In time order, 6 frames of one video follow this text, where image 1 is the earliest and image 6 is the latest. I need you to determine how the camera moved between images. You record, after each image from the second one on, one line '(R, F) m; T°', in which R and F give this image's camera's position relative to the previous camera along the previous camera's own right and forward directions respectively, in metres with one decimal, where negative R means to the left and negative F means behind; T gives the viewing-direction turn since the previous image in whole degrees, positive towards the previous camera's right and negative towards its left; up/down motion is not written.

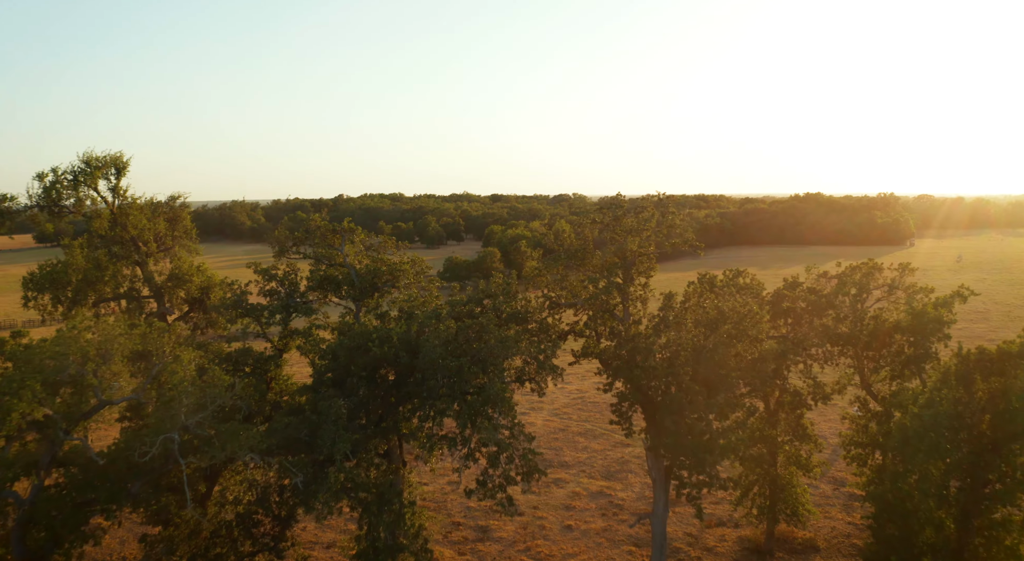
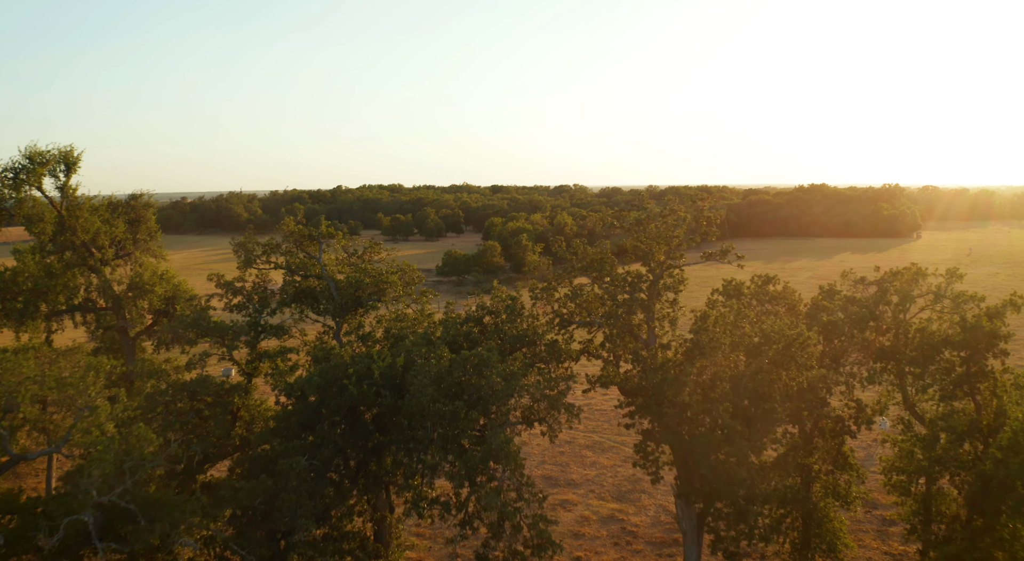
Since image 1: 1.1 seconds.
(-0.1, +2.1) m; 0°
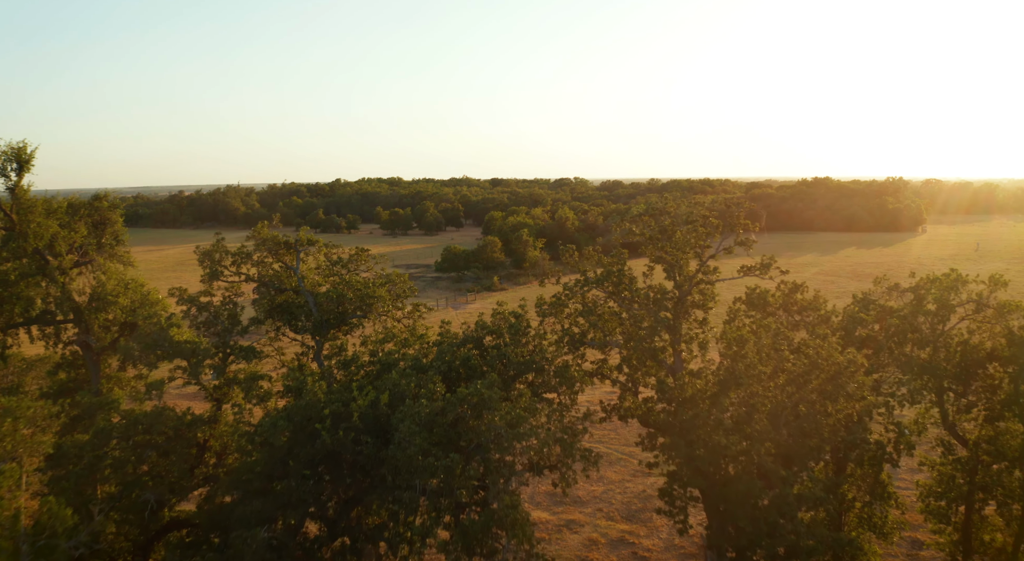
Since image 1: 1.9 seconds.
(-0.1, +1.6) m; 0°
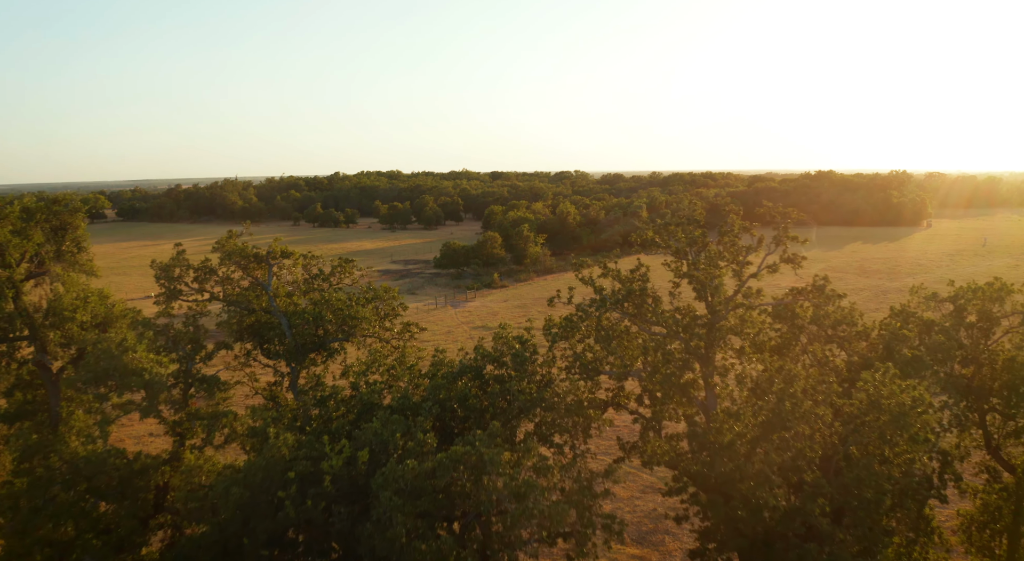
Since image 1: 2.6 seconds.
(-0.1, +1.5) m; 0°
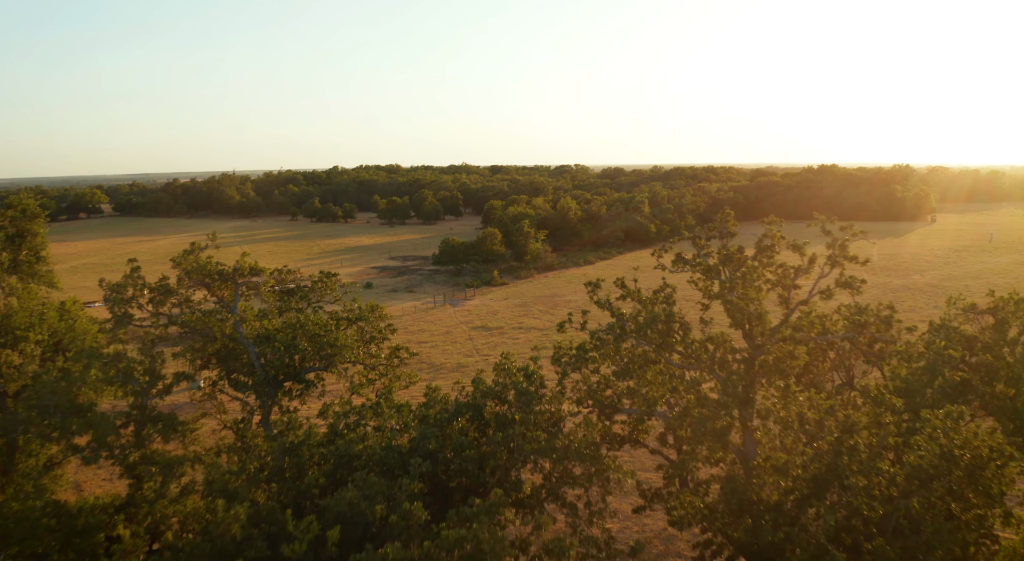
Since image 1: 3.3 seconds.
(-0.1, +1.3) m; 0°
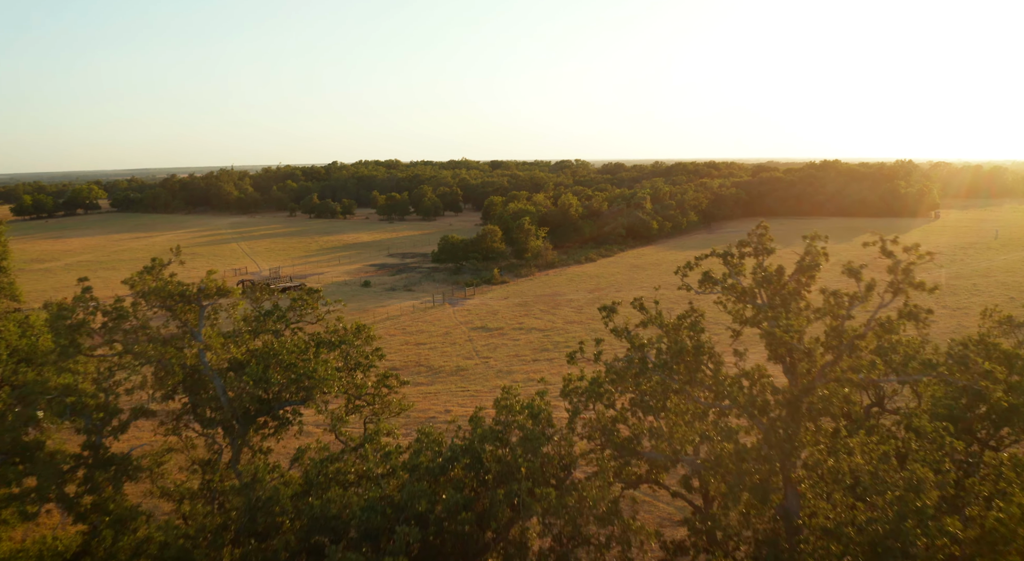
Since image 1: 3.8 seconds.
(0.0, +1.1) m; 0°
